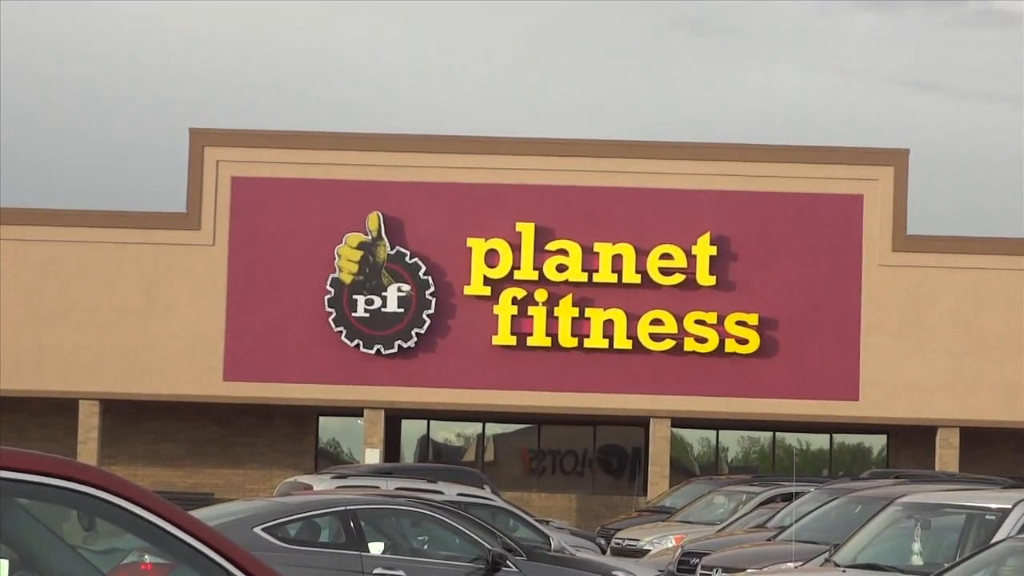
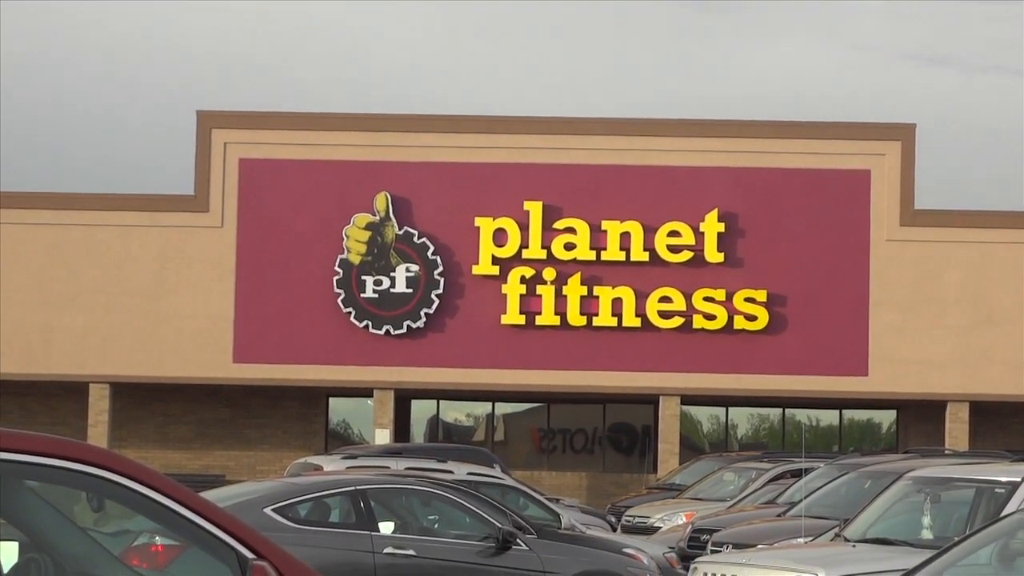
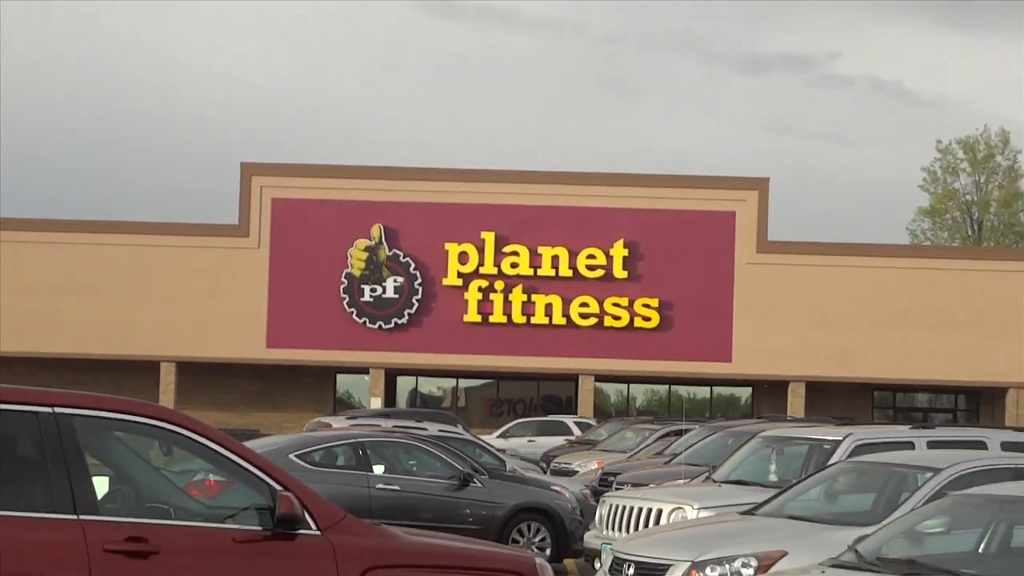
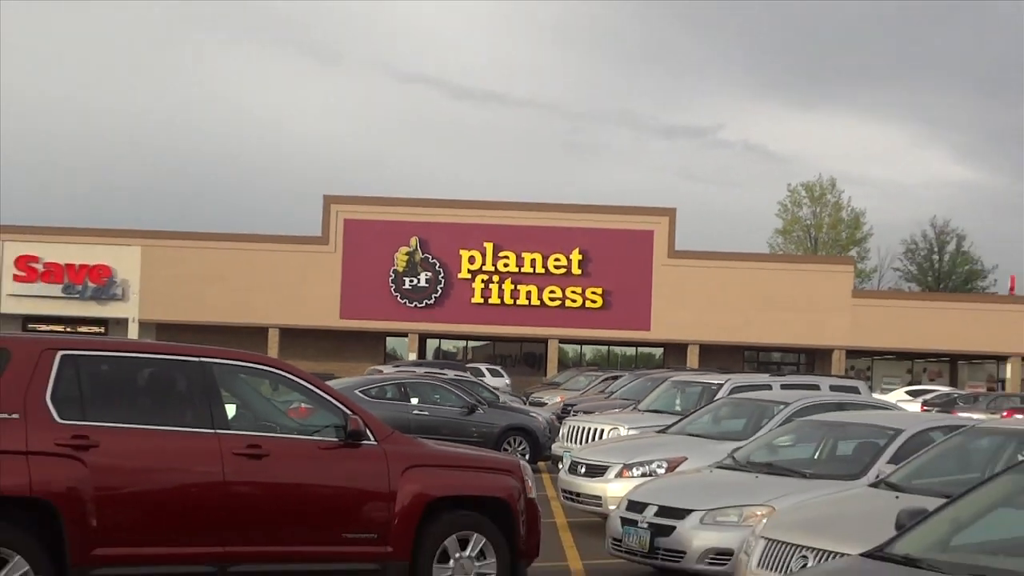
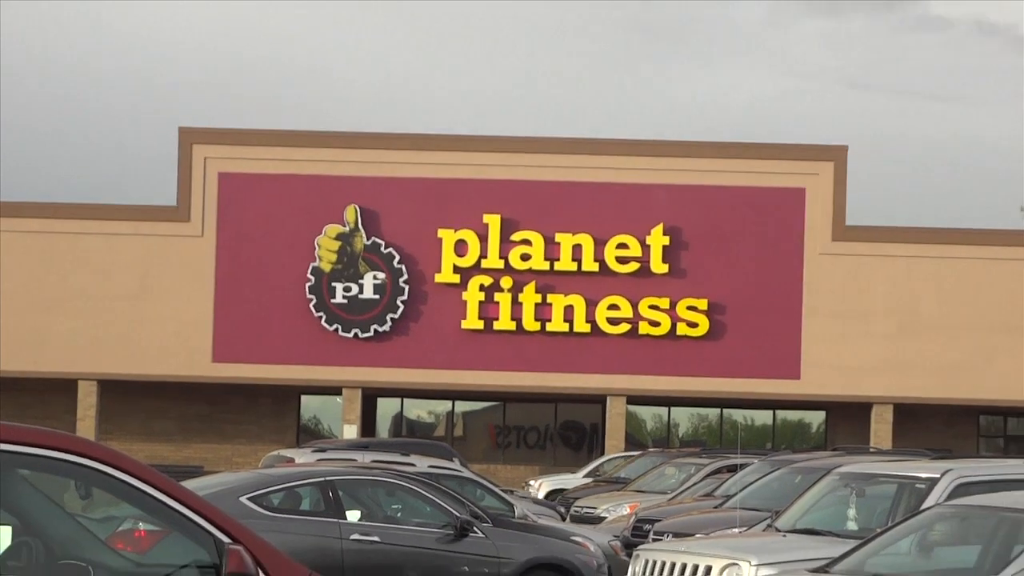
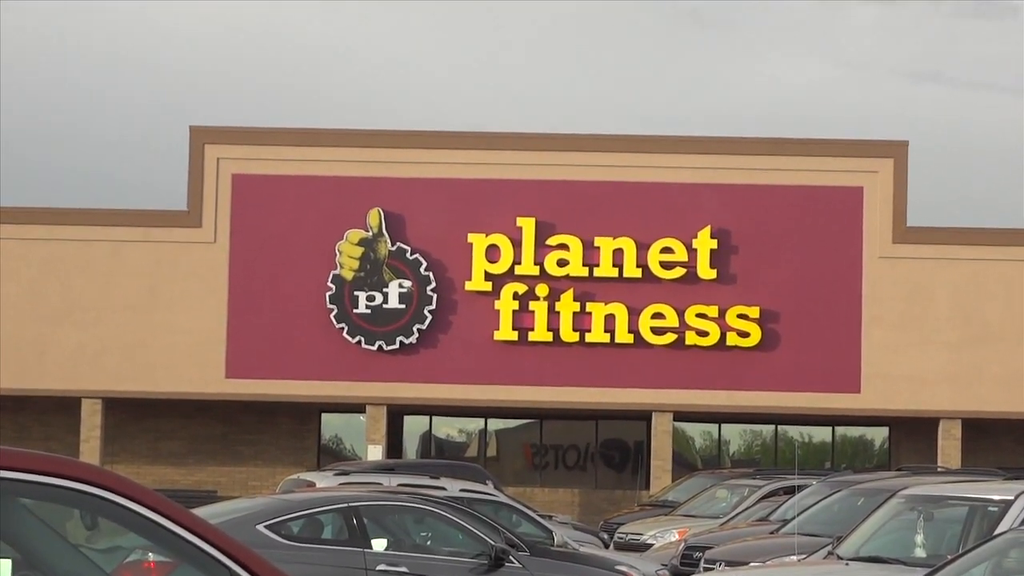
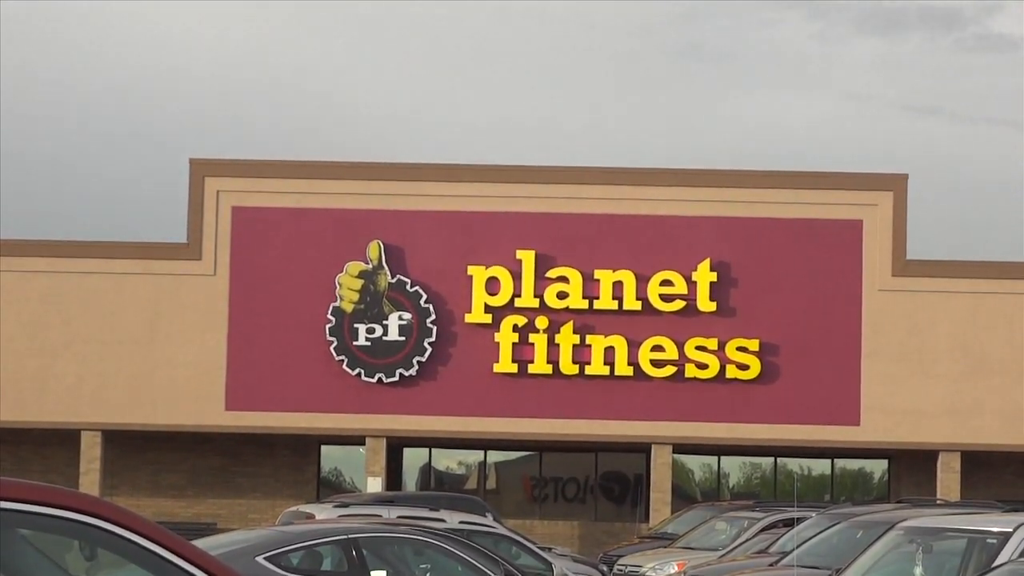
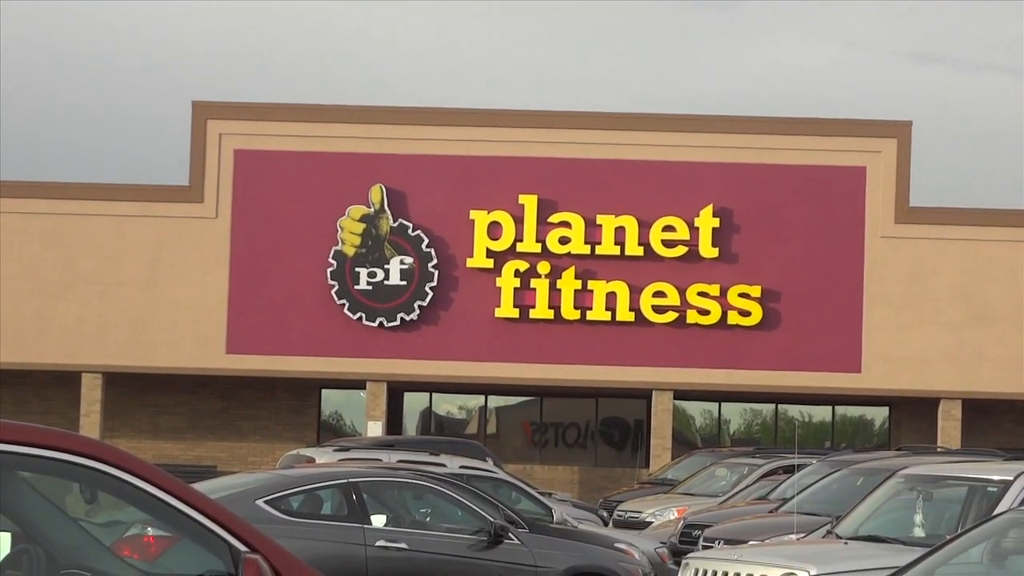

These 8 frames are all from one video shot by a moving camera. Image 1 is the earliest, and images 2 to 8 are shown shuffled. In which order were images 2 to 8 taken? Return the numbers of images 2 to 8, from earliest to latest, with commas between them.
8, 6, 7, 2, 5, 3, 4
